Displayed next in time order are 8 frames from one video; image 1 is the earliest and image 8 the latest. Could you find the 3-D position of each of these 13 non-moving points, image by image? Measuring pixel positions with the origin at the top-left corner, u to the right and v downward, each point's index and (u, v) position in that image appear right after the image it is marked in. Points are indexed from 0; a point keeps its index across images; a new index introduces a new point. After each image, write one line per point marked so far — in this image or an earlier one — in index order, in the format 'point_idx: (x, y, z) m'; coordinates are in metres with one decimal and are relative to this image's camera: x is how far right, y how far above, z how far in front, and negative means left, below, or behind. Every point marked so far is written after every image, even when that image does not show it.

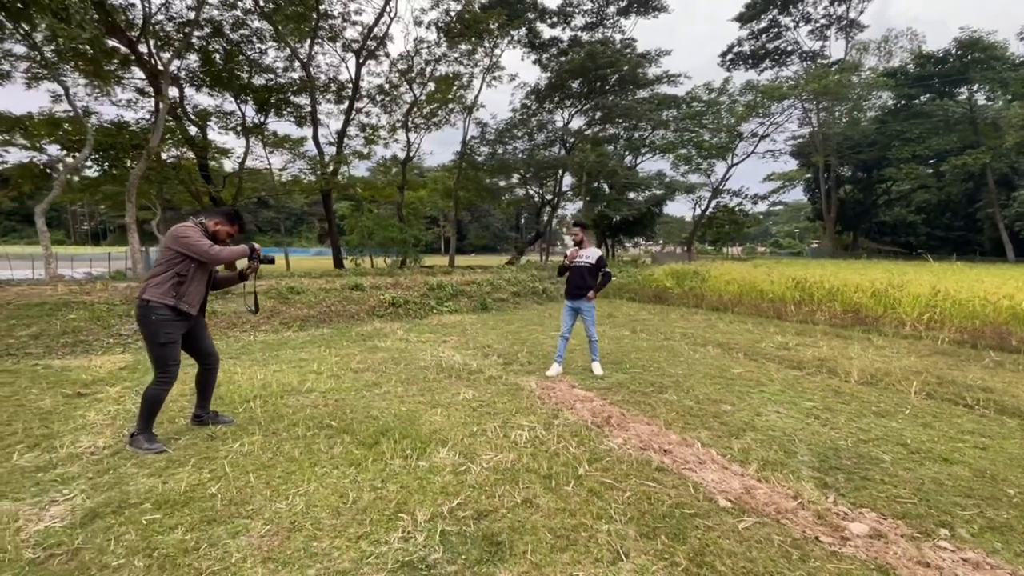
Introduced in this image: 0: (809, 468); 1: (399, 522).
0: (+1.8, -1.1, +2.9) m
1: (-0.5, -1.1, +2.2) m
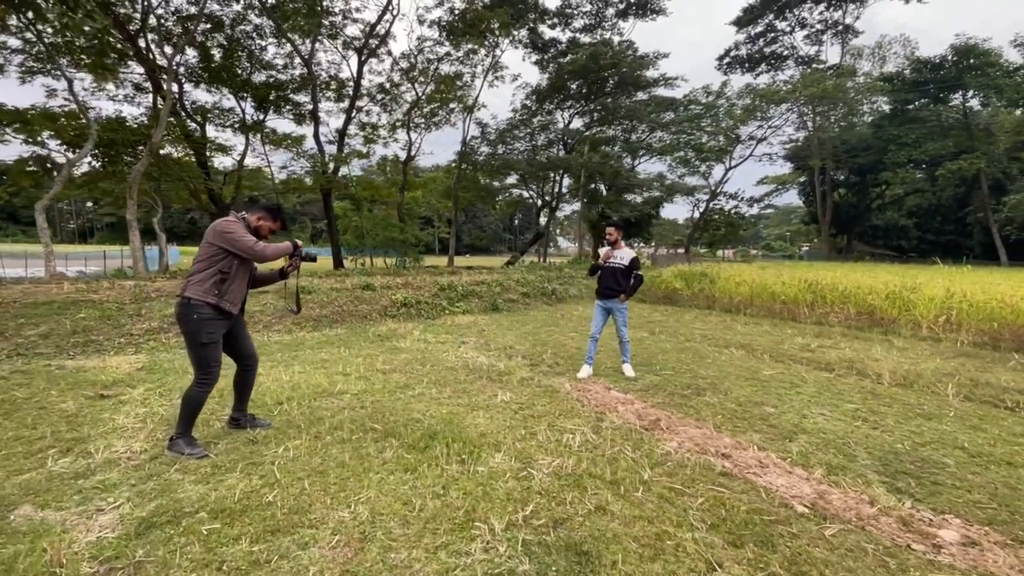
0: (+2.2, -1.1, +2.8) m
1: (-0.1, -1.1, +2.1) m
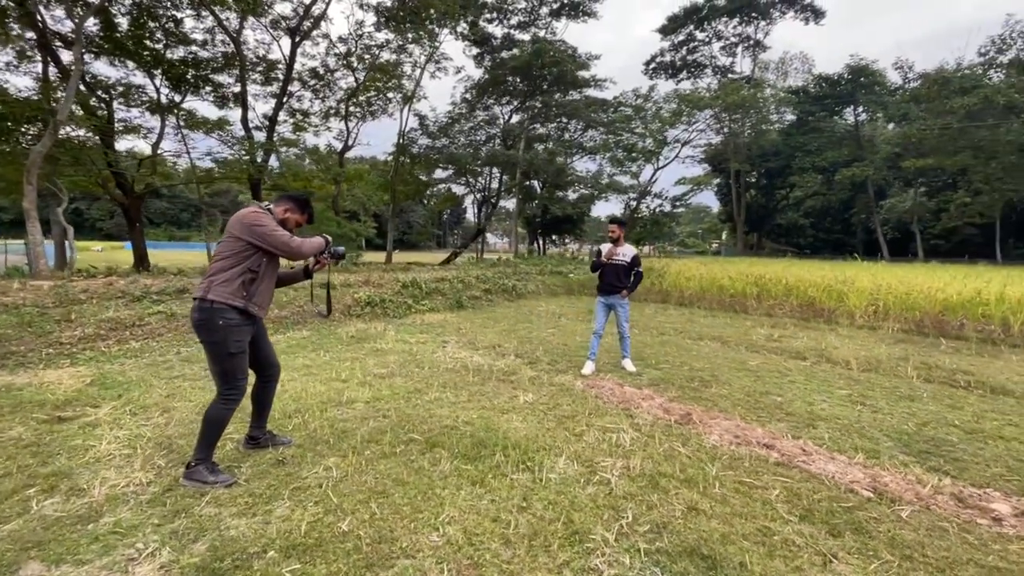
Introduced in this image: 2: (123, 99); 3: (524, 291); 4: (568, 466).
0: (+2.5, -1.1, +3.0) m
1: (+0.3, -1.1, +2.0) m
2: (-10.3, +5.0, +12.7) m
3: (+0.3, -0.1, +11.3) m
4: (+0.3, -1.0, +2.7) m
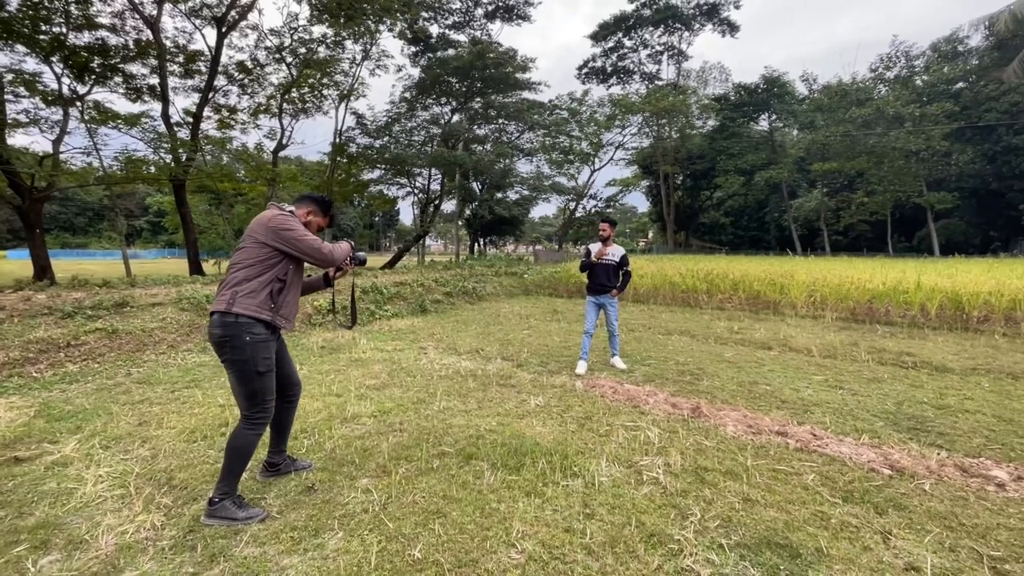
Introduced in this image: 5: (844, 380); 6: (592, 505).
0: (+2.7, -1.0, +3.3) m
1: (+0.7, -1.1, +2.0) m
2: (-11.5, +4.6, +11.1) m
3: (-0.7, -0.1, +11.2) m
4: (+0.6, -1.0, +2.7) m
5: (+3.2, -0.9, +4.7) m
6: (+0.4, -1.1, +2.3) m
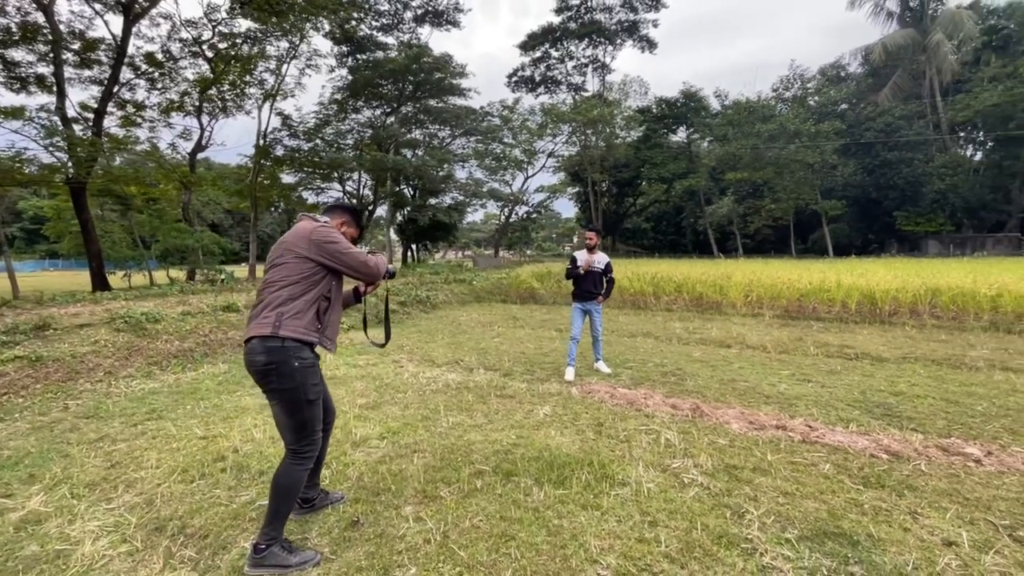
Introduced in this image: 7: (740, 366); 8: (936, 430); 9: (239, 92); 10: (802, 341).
0: (+2.8, -1.0, +3.7) m
1: (+1.0, -1.1, +2.1) m
2: (-12.5, +4.2, +9.3) m
3: (-1.7, -0.3, +10.9) m
4: (+0.8, -1.1, +2.8) m
5: (+3.1, -0.9, +5.1) m
6: (+0.7, -1.1, +2.3) m
7: (+2.6, -0.9, +5.4) m
8: (+3.1, -1.0, +3.5) m
9: (-9.9, +7.1, +17.5) m
10: (+4.1, -0.7, +6.7) m
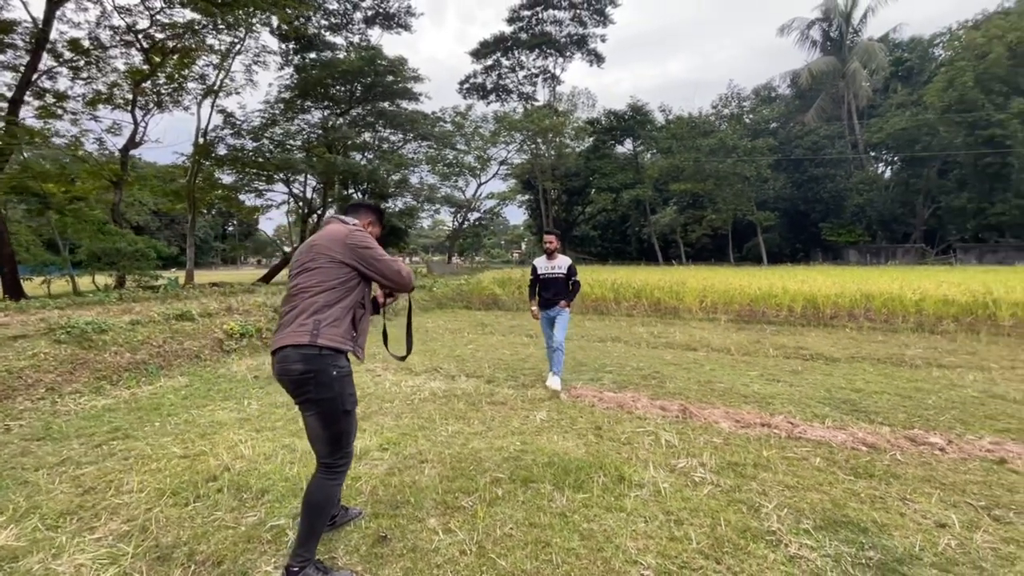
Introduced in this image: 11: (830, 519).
0: (+2.8, -1.0, +4.0) m
1: (+1.2, -1.1, +2.2) m
2: (-13.1, +4.1, +8.0) m
3: (-2.5, -0.4, +10.7) m
4: (+0.9, -1.1, +2.8) m
5: (+3.0, -1.0, +5.4) m
6: (+0.8, -1.1, +2.4) m
7: (+2.4, -0.9, +5.7) m
8: (+3.1, -1.1, +3.8) m
9: (-11.4, +6.9, +16.4) m
10: (+3.7, -0.8, +7.2) m
11: (+1.6, -1.1, +2.3) m
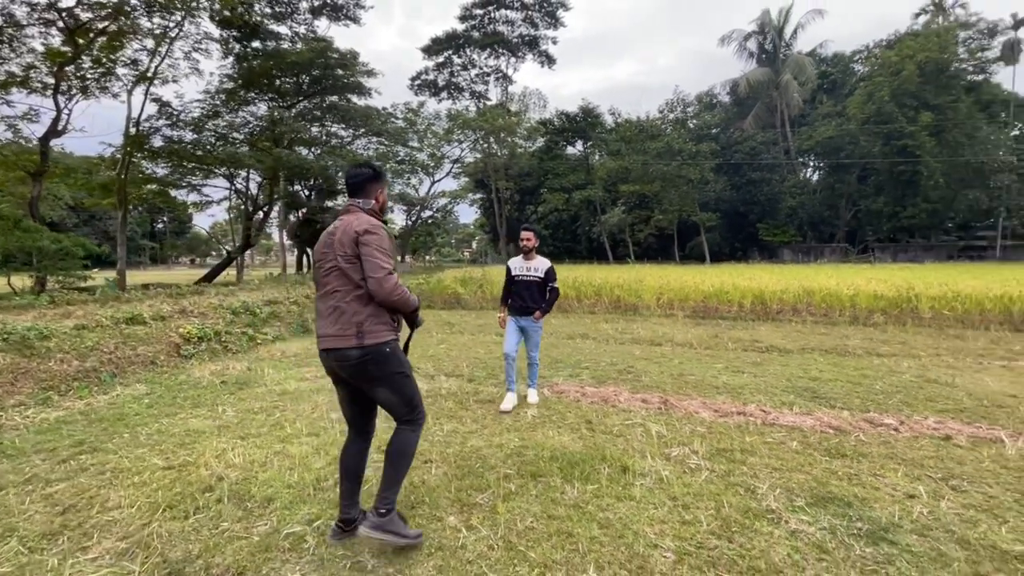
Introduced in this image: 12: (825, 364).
0: (+2.7, -1.0, +4.3) m
1: (+1.3, -1.1, +2.4) m
2: (-13.6, +4.0, +6.6) m
3: (-3.3, -0.4, +10.4) m
4: (+0.9, -1.1, +3.0) m
5: (+2.7, -0.9, +5.8) m
6: (+0.9, -1.1, +2.6) m
7: (+2.1, -0.9, +6.0) m
8: (+3.0, -1.0, +4.1) m
9: (-12.8, +6.8, +15.1) m
10: (+3.3, -0.8, +7.6) m
11: (+1.6, -1.1, +2.6) m
12: (+3.8, -0.9, +5.8) m
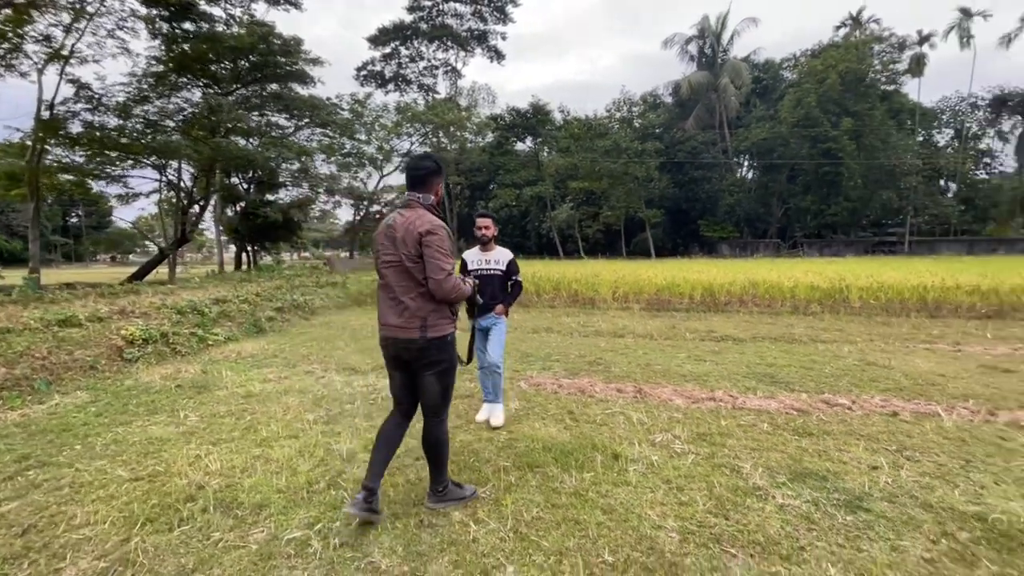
0: (+2.5, -0.9, +4.6) m
1: (+1.3, -1.1, +2.5) m
2: (-14.0, +3.9, +5.1) m
3: (-4.1, -0.4, +10.0) m
4: (+0.9, -1.0, +3.1) m
5: (+2.3, -0.8, +6.0) m
6: (+0.9, -1.1, +2.7) m
7: (+1.7, -0.8, +6.2) m
8: (+2.8, -0.9, +4.5) m
9: (-14.1, +6.8, +13.6) m
10: (+2.7, -0.7, +7.9) m
11: (+1.6, -1.1, +2.7) m
12: (+3.4, -0.8, +6.2) m
